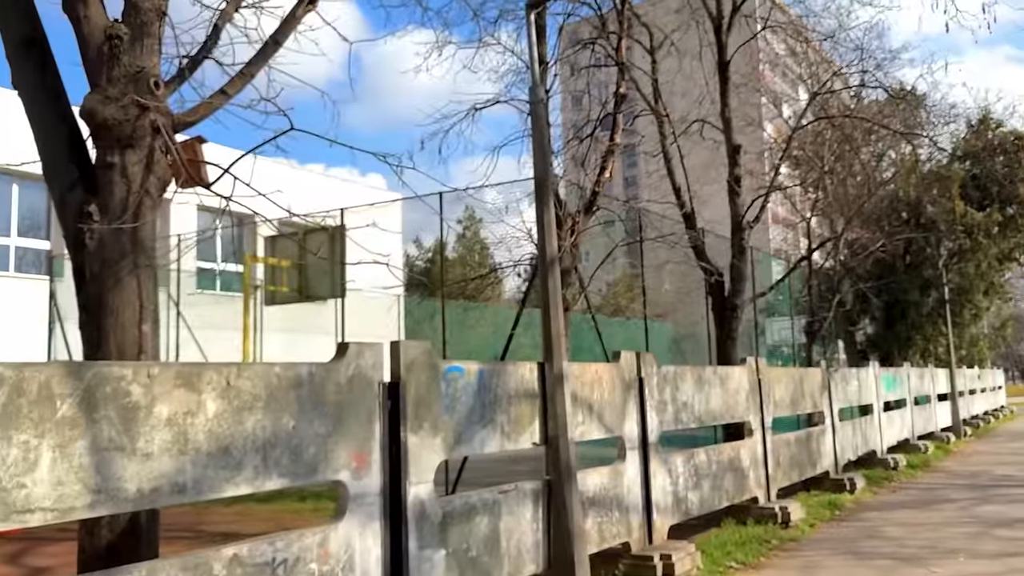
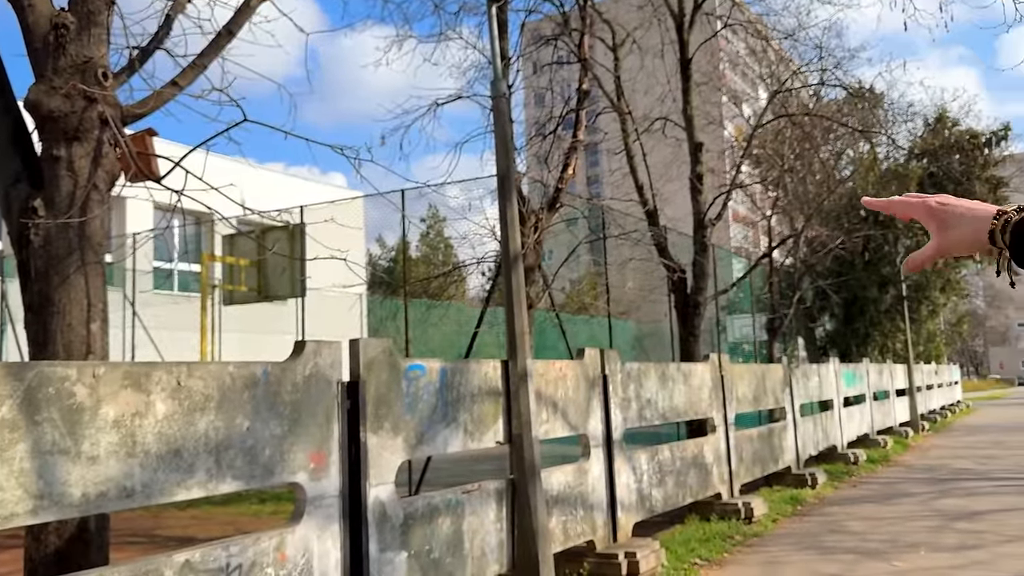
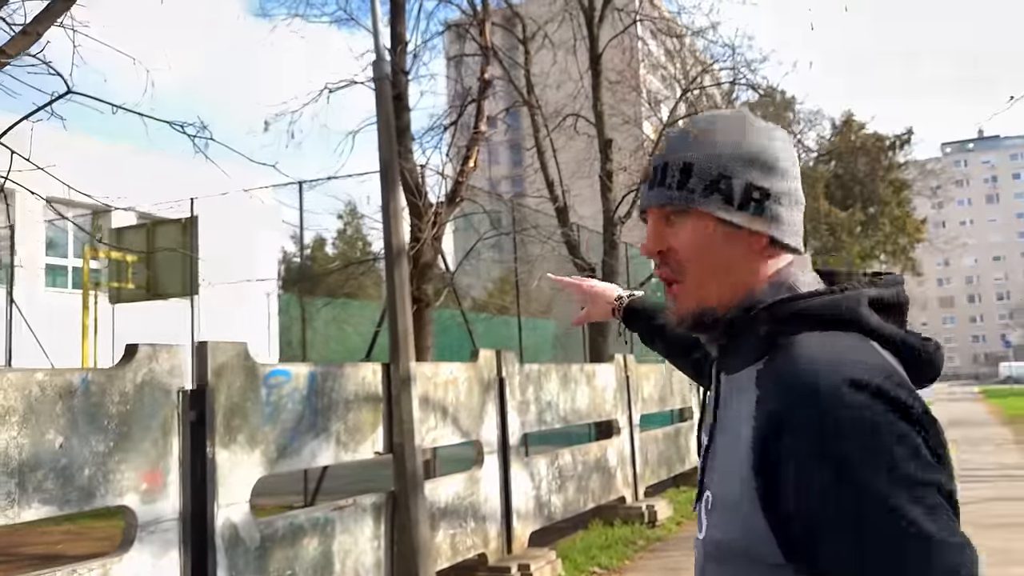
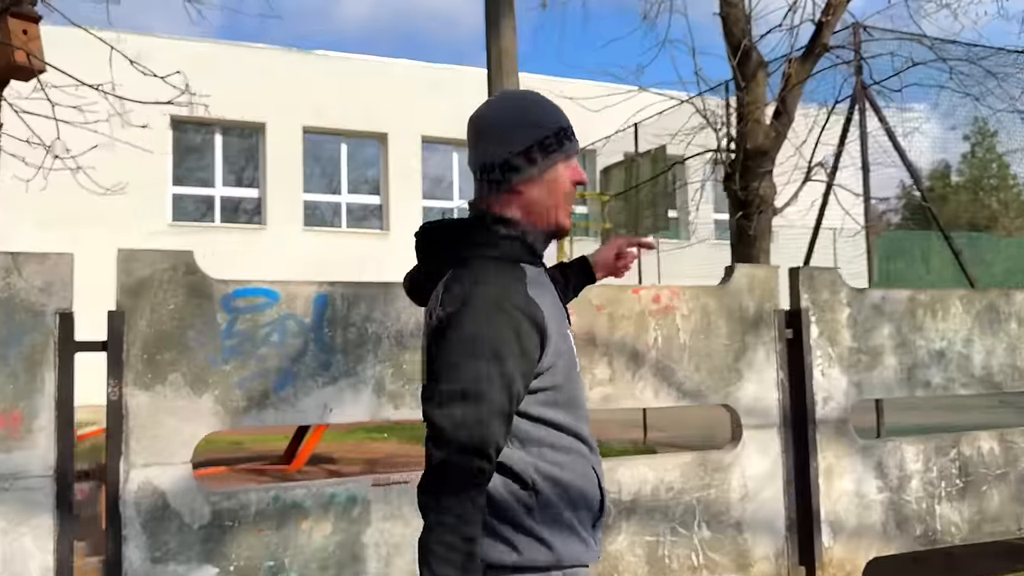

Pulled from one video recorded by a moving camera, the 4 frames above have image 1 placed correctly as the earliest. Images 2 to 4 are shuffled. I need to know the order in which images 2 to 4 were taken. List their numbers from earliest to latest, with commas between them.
2, 3, 4
